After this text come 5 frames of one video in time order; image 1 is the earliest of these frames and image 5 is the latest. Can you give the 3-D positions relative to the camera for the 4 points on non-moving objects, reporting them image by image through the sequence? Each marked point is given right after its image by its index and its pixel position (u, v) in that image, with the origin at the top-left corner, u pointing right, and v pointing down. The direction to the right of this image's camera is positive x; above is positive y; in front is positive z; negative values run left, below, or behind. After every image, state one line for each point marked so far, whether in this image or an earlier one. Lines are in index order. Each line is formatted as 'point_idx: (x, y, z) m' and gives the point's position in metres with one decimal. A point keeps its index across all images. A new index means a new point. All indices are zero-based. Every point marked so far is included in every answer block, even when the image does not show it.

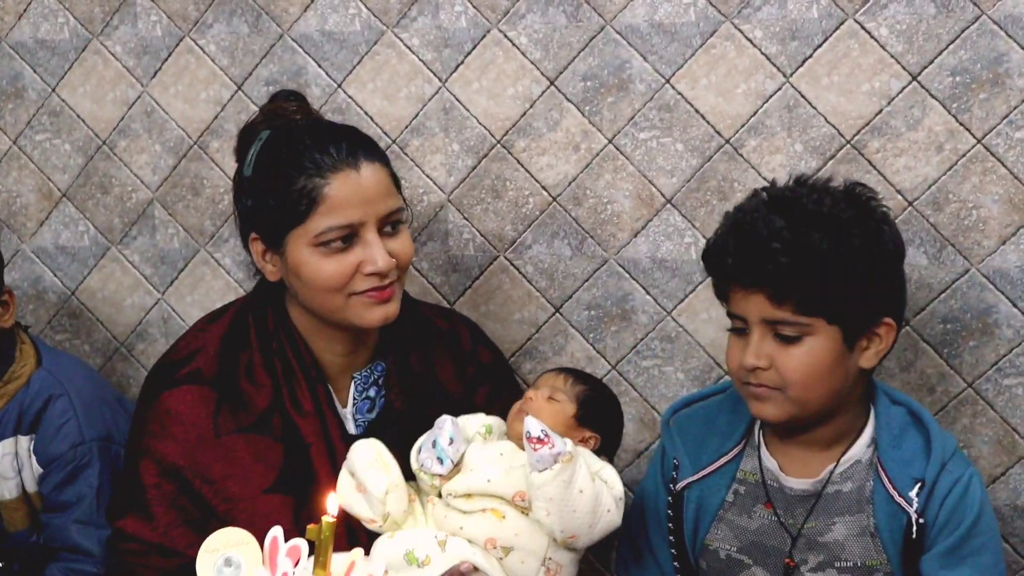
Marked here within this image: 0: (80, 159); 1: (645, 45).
0: (-0.7, +0.2, +1.3) m
1: (+0.2, +0.4, +1.2) m
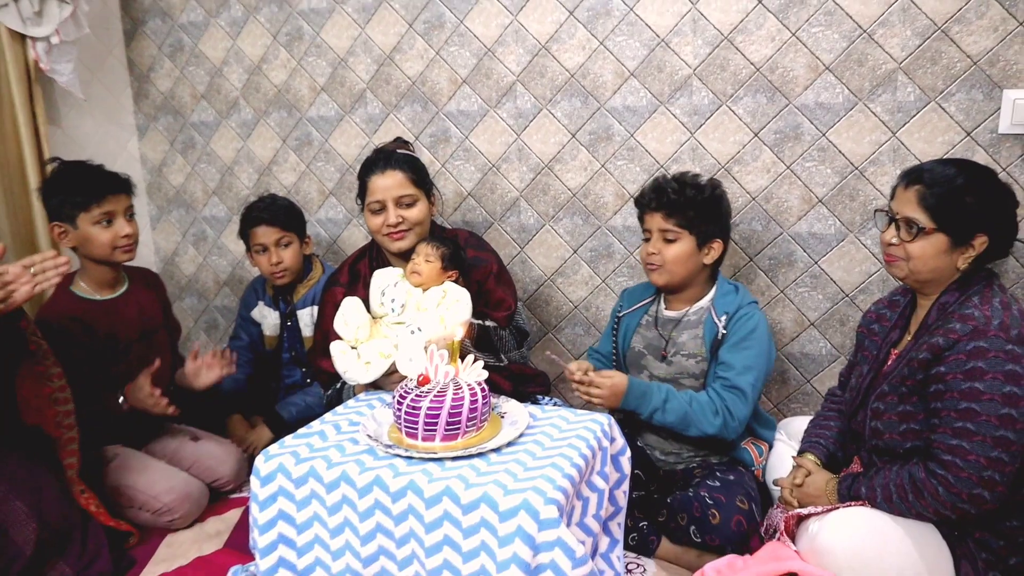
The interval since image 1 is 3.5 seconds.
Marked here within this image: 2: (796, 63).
0: (-0.6, +0.4, +2.5) m
1: (+0.3, +0.5, +2.3) m
2: (+0.8, +0.6, +2.1) m
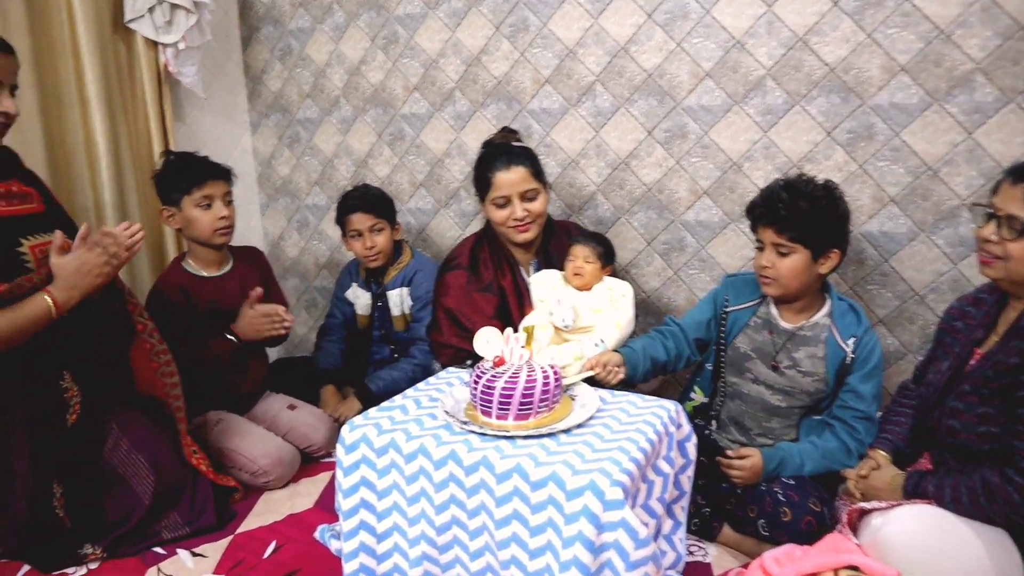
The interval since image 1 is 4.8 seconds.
0: (-0.3, +0.4, +2.7) m
1: (+0.5, +0.5, +2.4) m
2: (+1.0, +0.6, +2.1) m
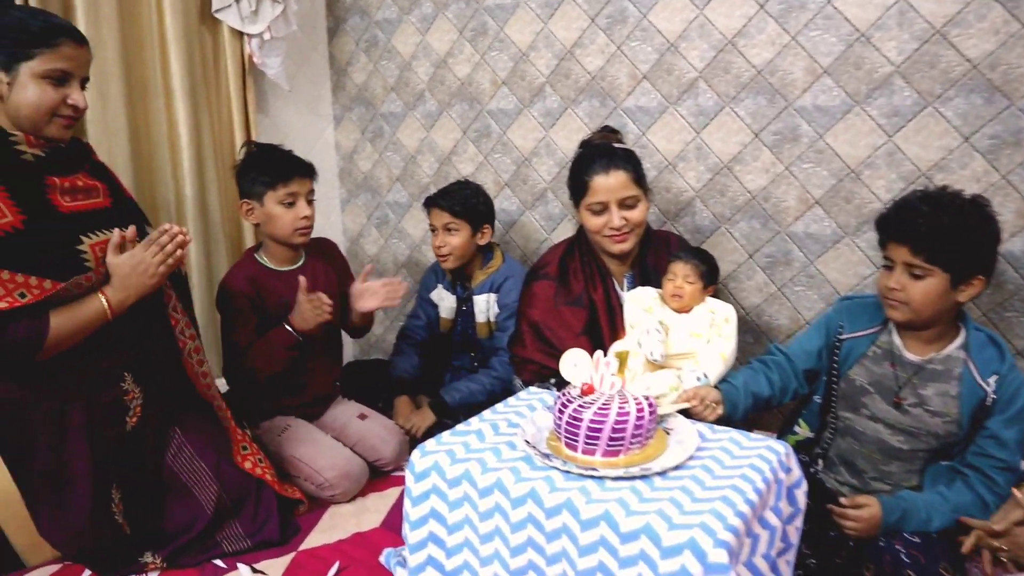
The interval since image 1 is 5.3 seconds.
0: (0.0, +0.4, +2.6) m
1: (+0.8, +0.5, +2.1) m
2: (+1.2, +0.5, +1.9) m
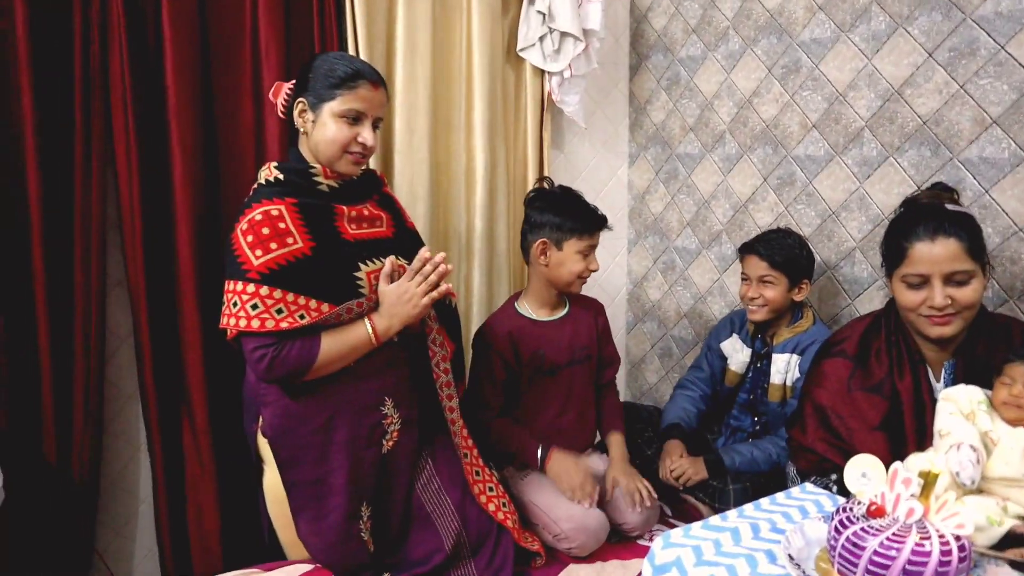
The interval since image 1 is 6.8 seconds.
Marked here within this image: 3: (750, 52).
0: (+0.9, +0.2, +2.3) m
1: (+1.5, +0.2, +1.6) m
2: (+1.8, +0.3, +1.2) m
3: (+0.7, +0.7, +2.4) m
